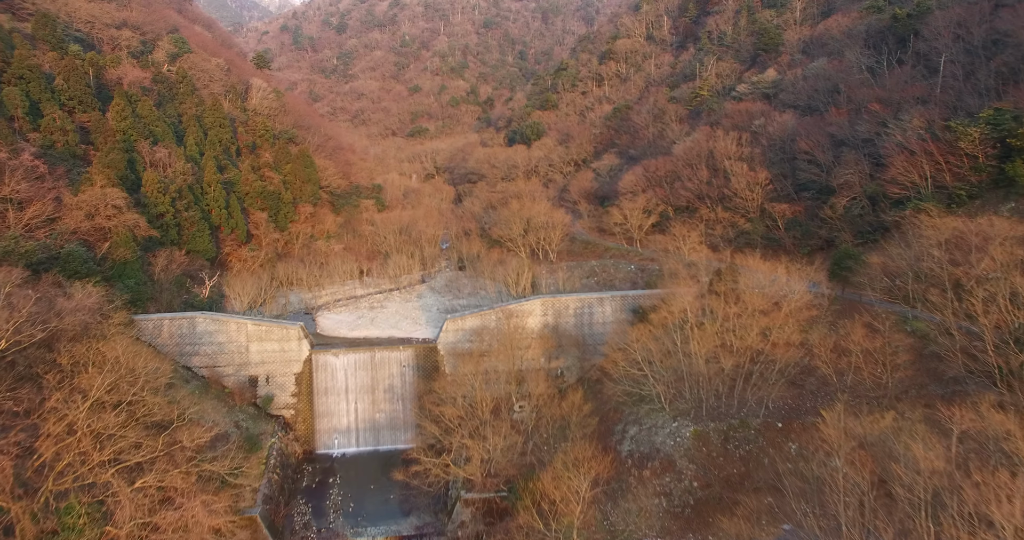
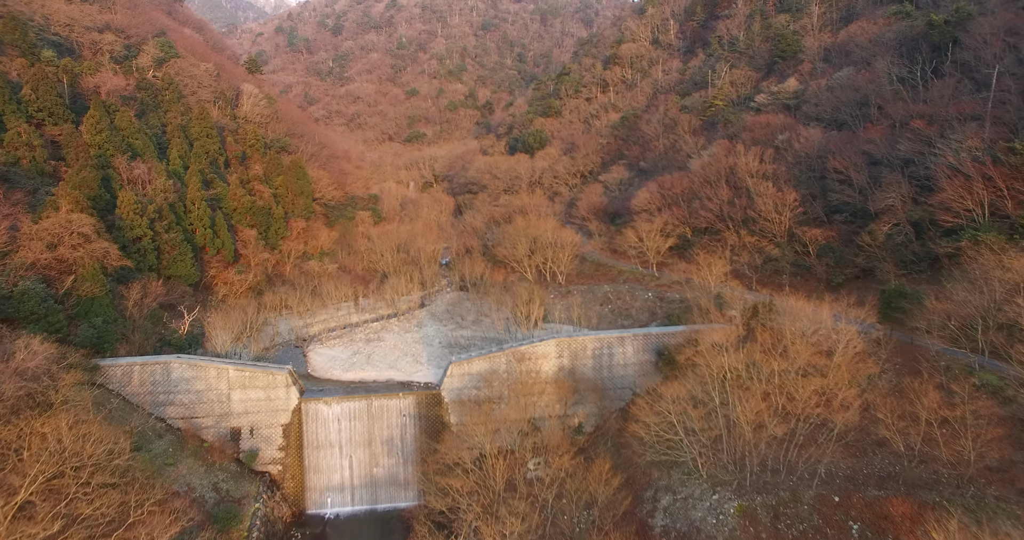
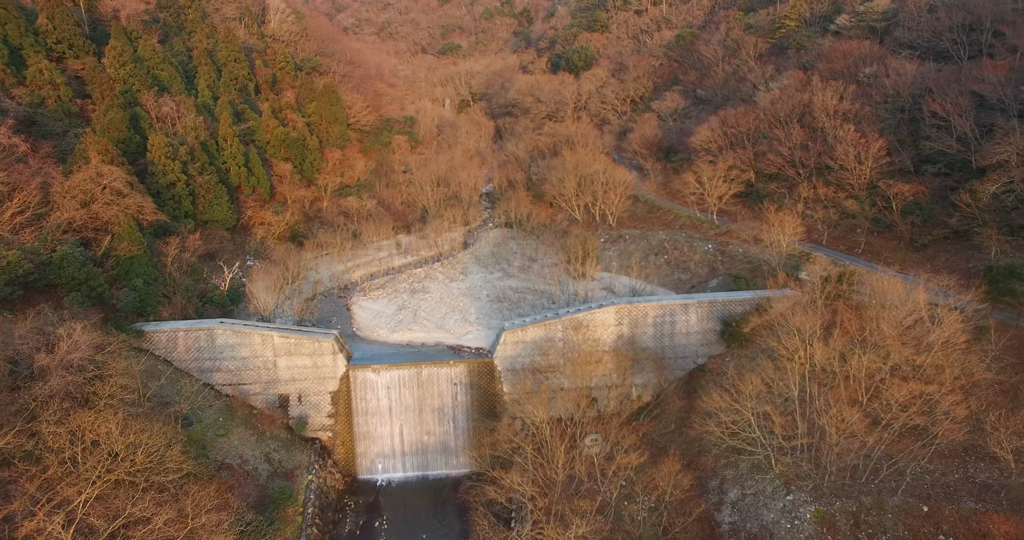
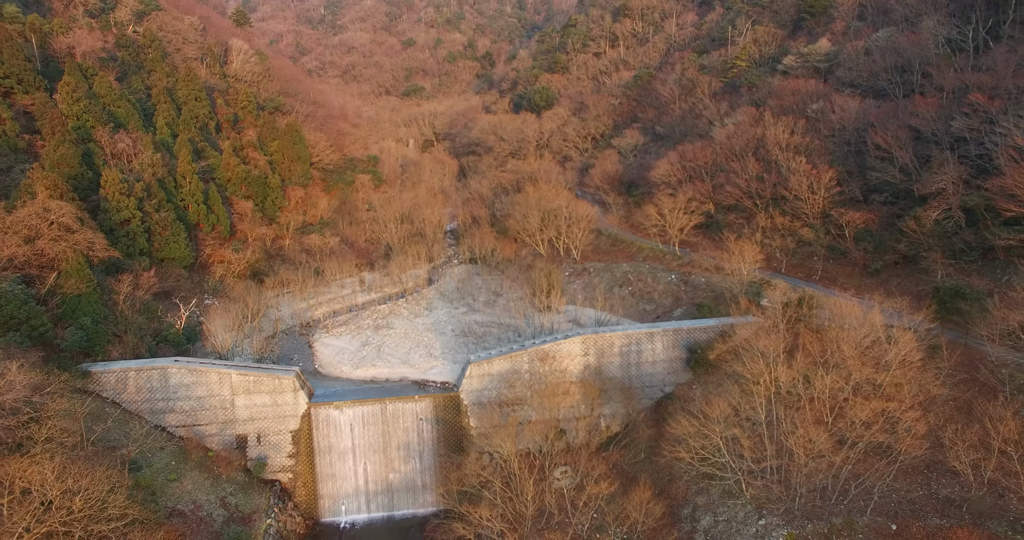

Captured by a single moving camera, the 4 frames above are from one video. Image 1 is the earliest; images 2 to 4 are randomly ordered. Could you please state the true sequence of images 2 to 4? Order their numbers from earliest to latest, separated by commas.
2, 4, 3
